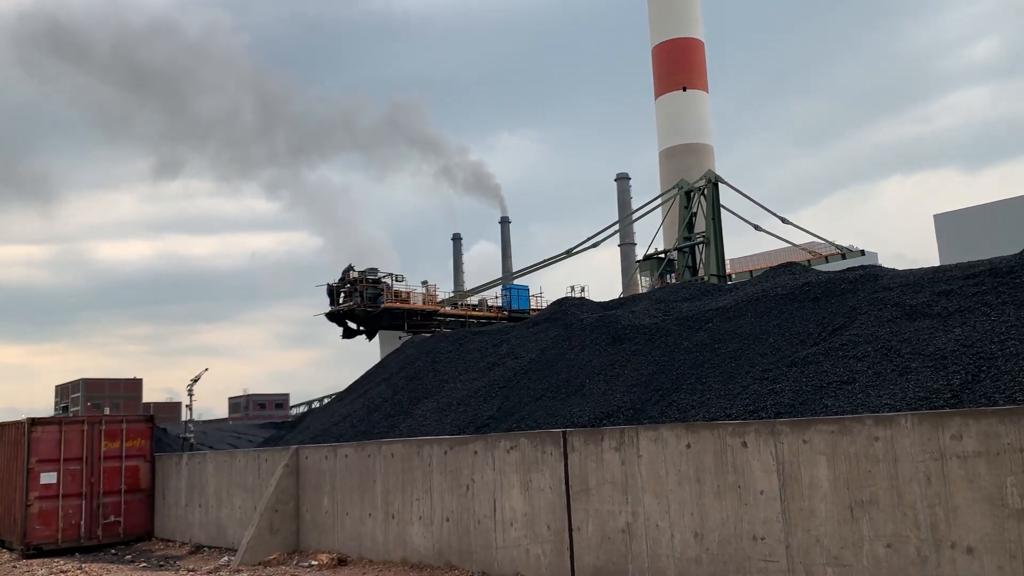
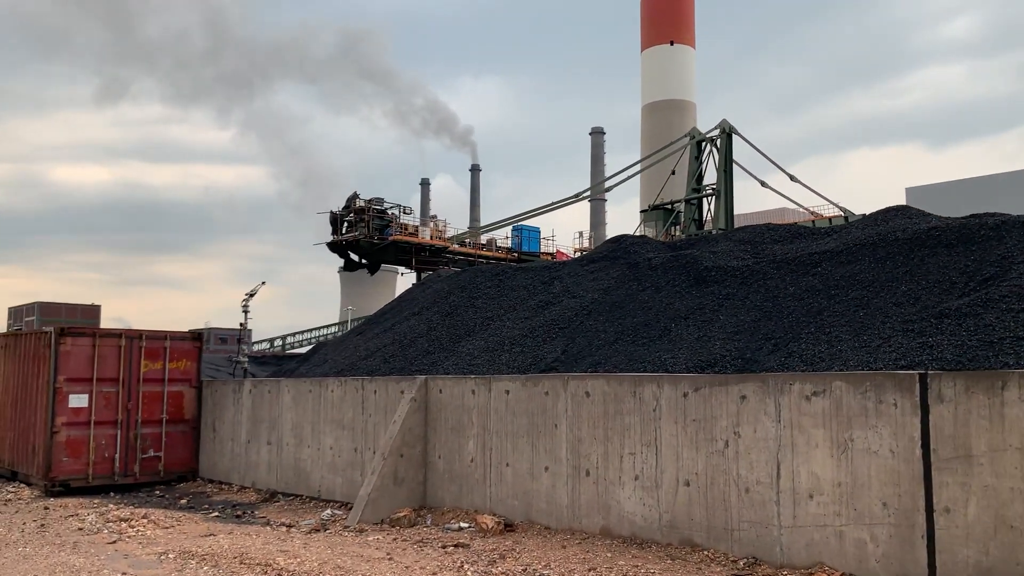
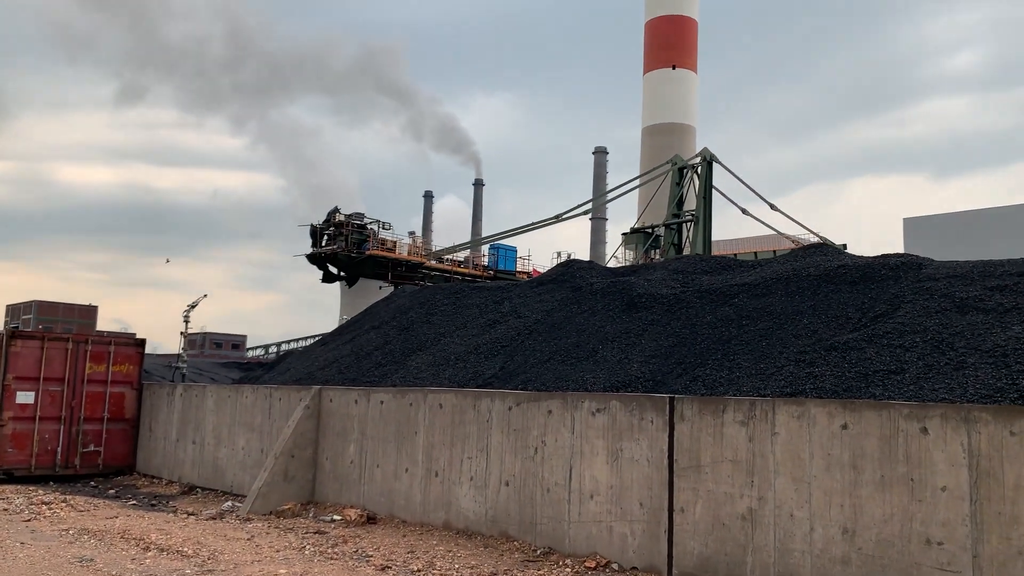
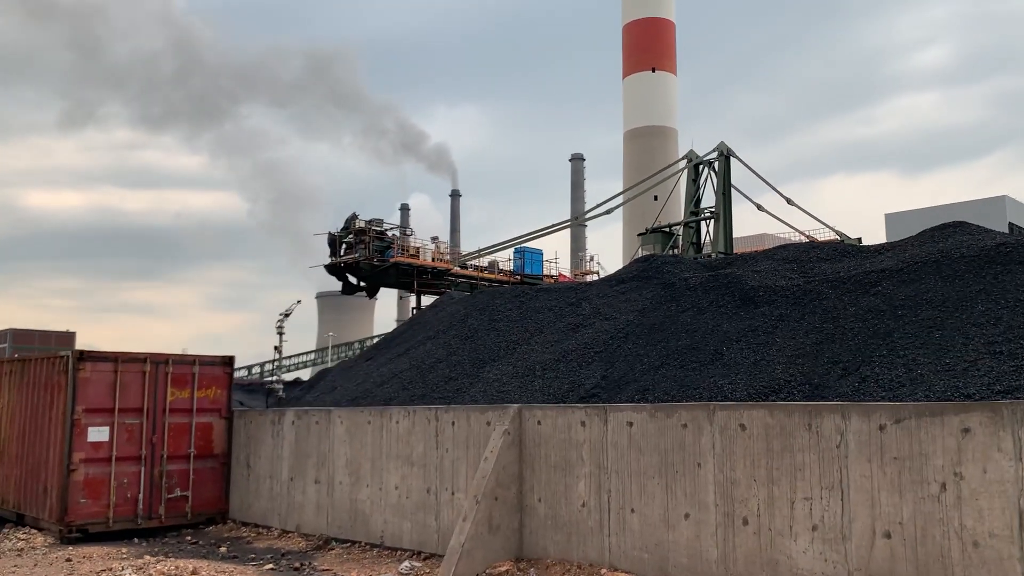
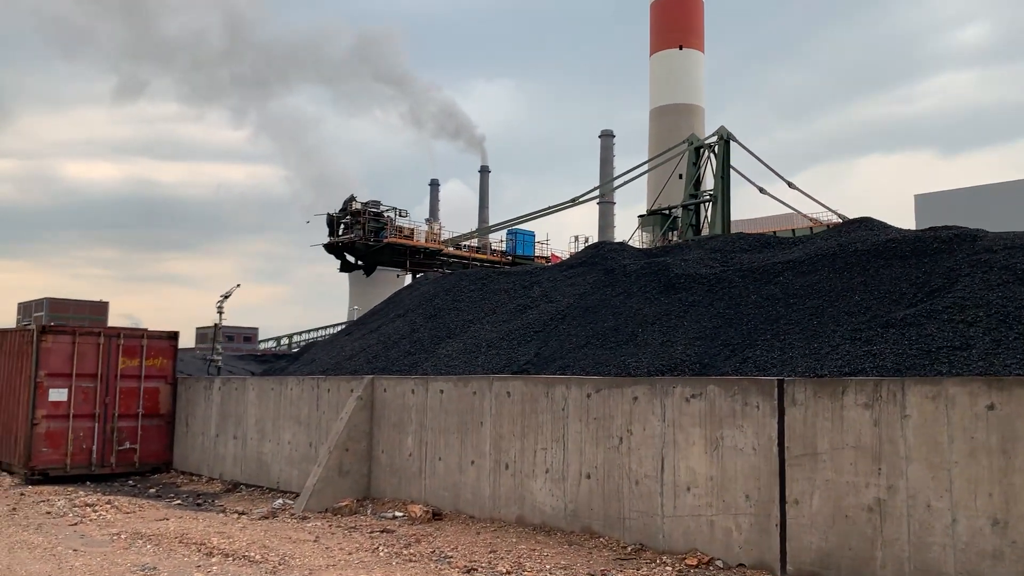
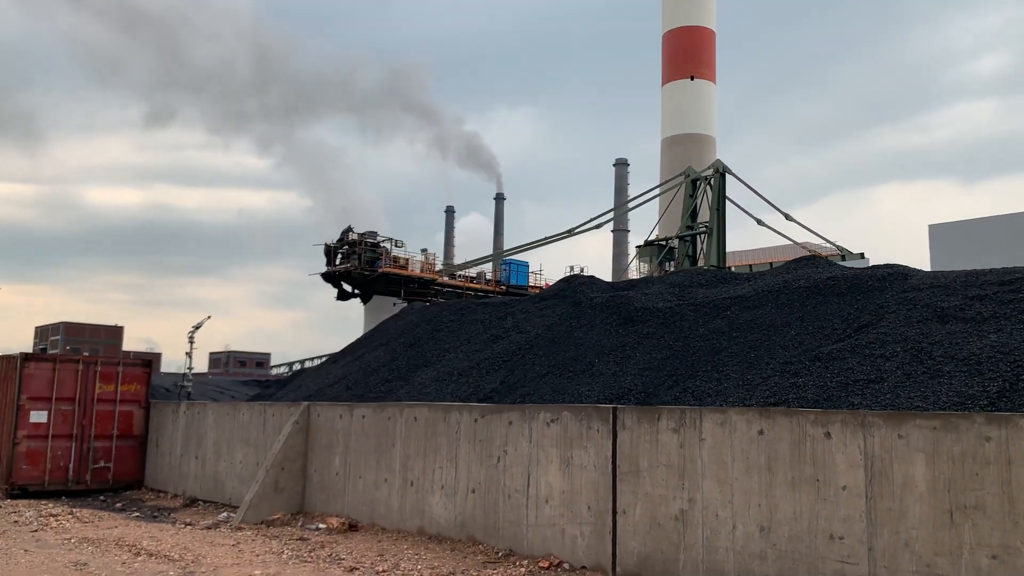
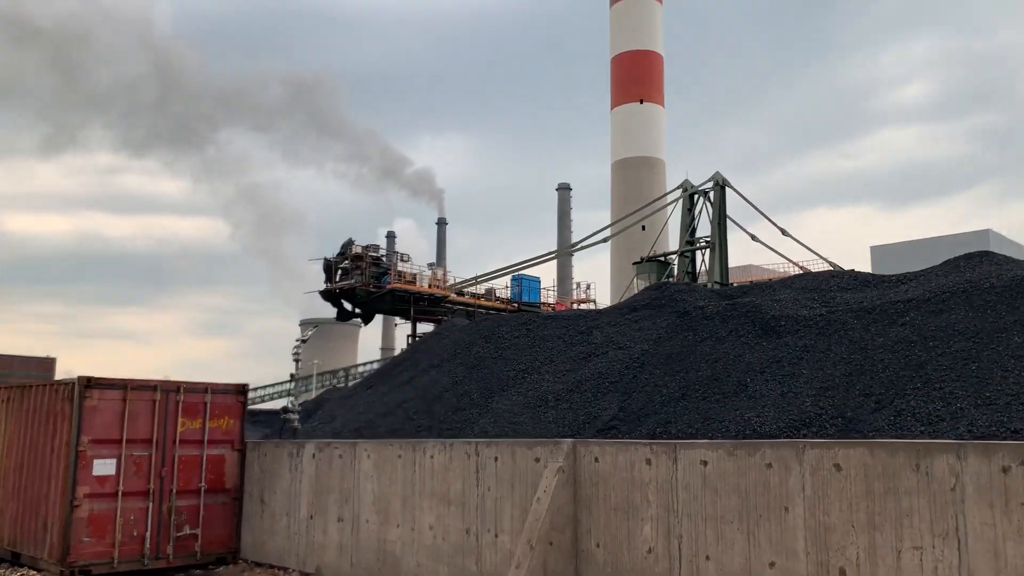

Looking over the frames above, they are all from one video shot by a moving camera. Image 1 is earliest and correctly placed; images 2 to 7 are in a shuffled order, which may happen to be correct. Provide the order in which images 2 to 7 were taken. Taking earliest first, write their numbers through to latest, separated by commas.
6, 3, 5, 2, 4, 7
